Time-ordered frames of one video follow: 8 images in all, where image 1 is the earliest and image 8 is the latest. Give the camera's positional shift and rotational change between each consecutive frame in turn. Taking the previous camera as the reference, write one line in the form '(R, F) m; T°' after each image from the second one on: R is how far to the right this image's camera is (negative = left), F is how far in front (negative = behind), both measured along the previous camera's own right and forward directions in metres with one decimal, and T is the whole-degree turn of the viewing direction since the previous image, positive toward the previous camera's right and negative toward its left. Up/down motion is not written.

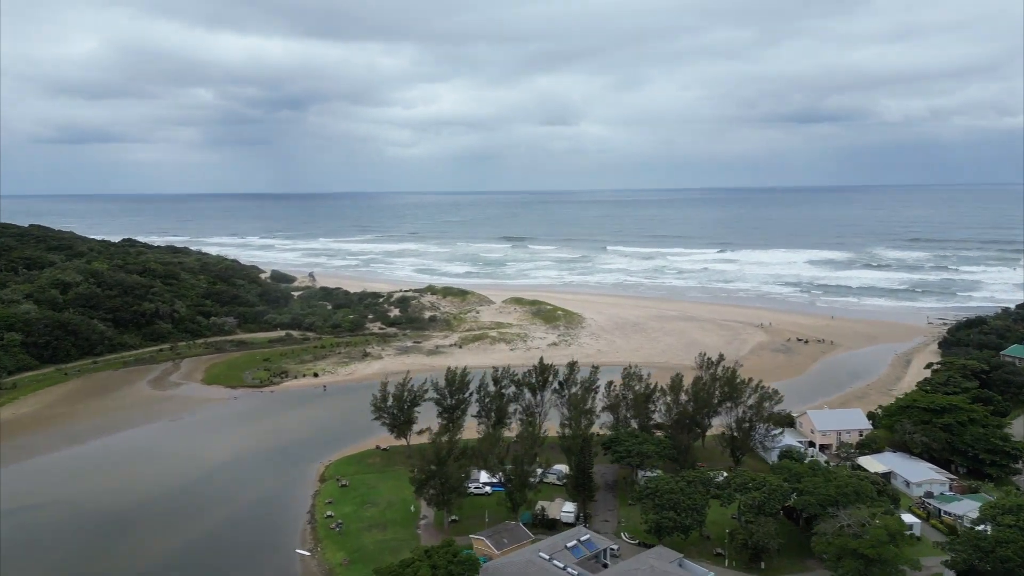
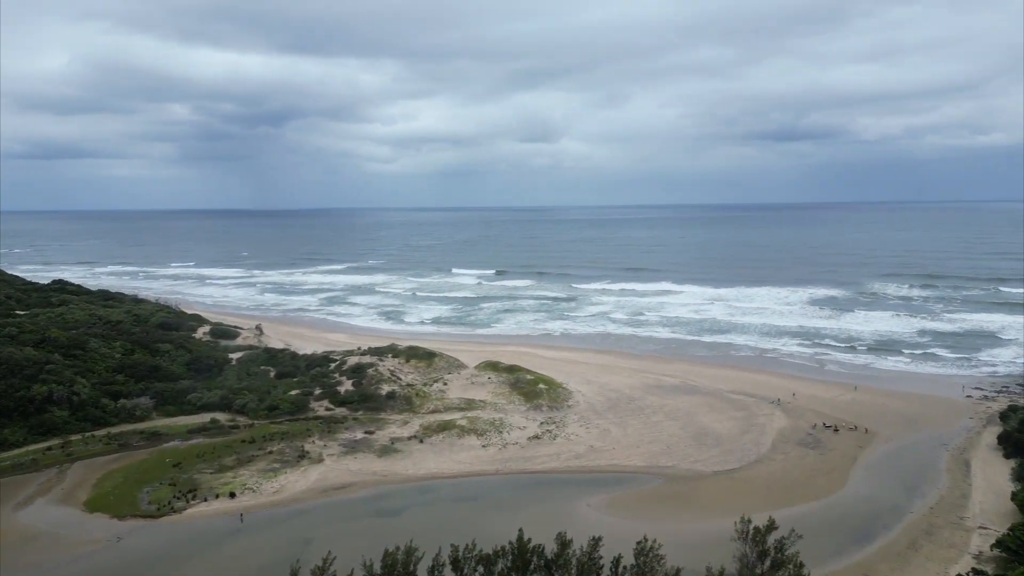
(+0.2, +4.4) m; +2°
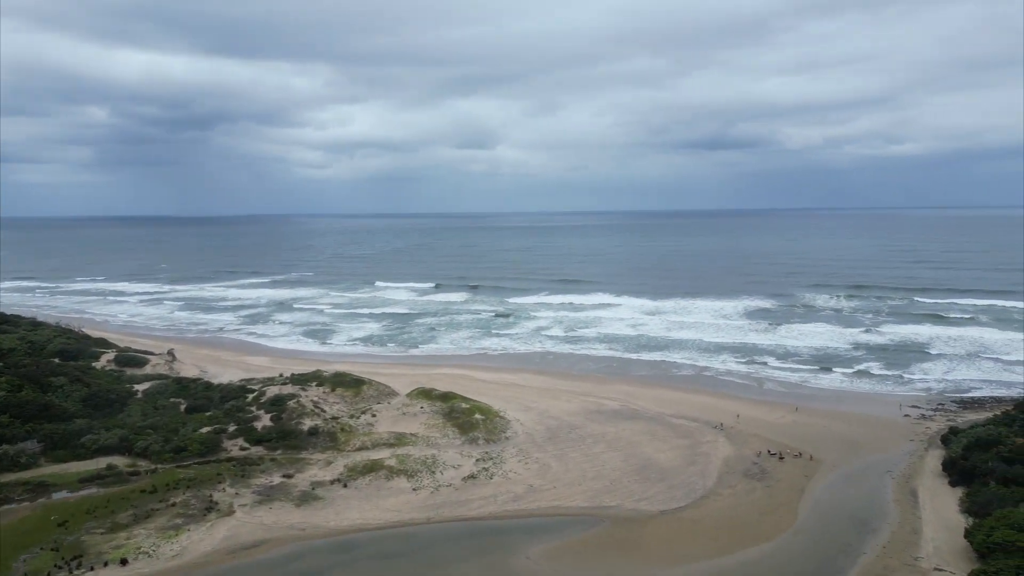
(+0.2, +1.4) m; +5°
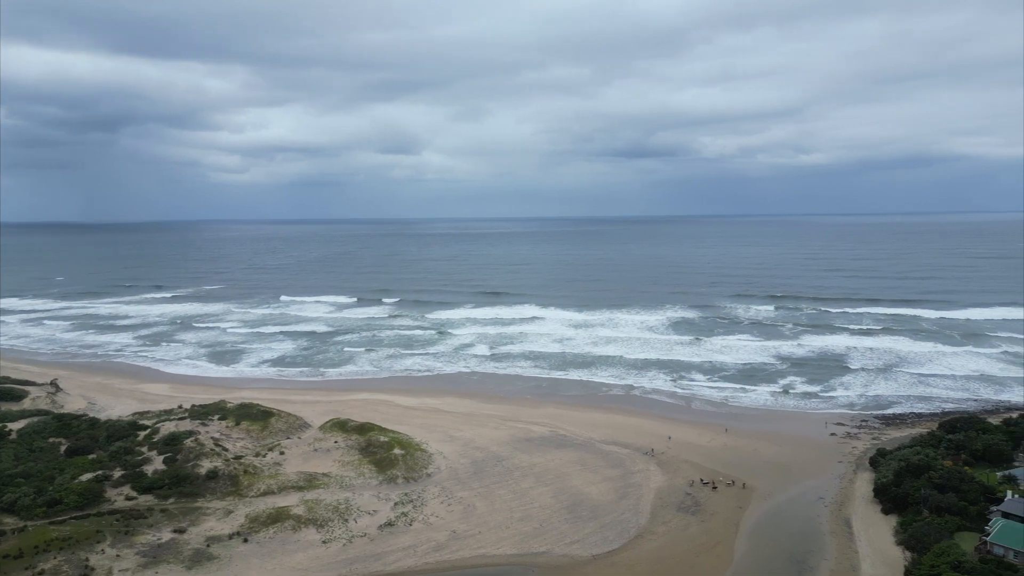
(+0.2, +1.4) m; +6°
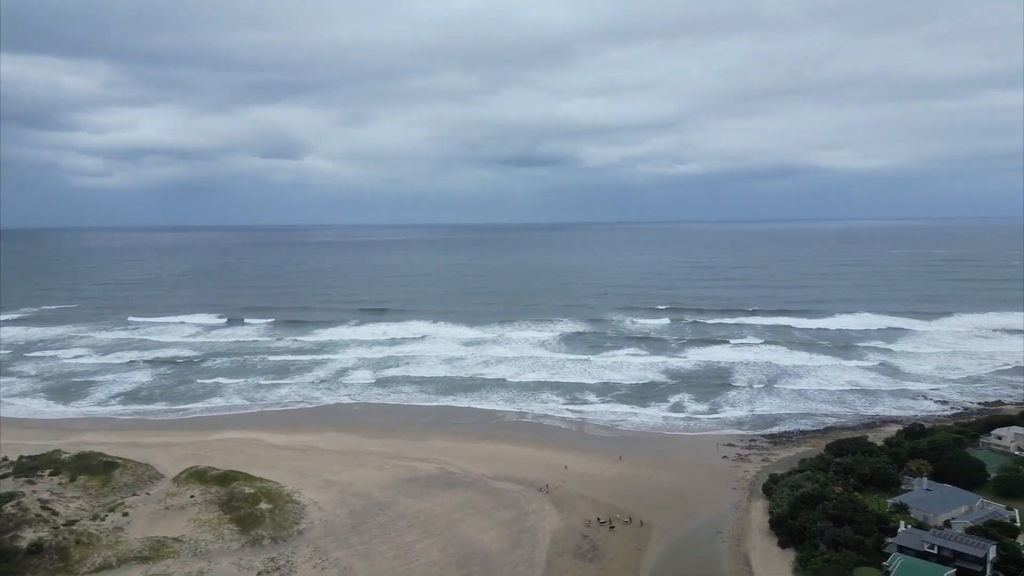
(+0.2, +1.6) m; +9°
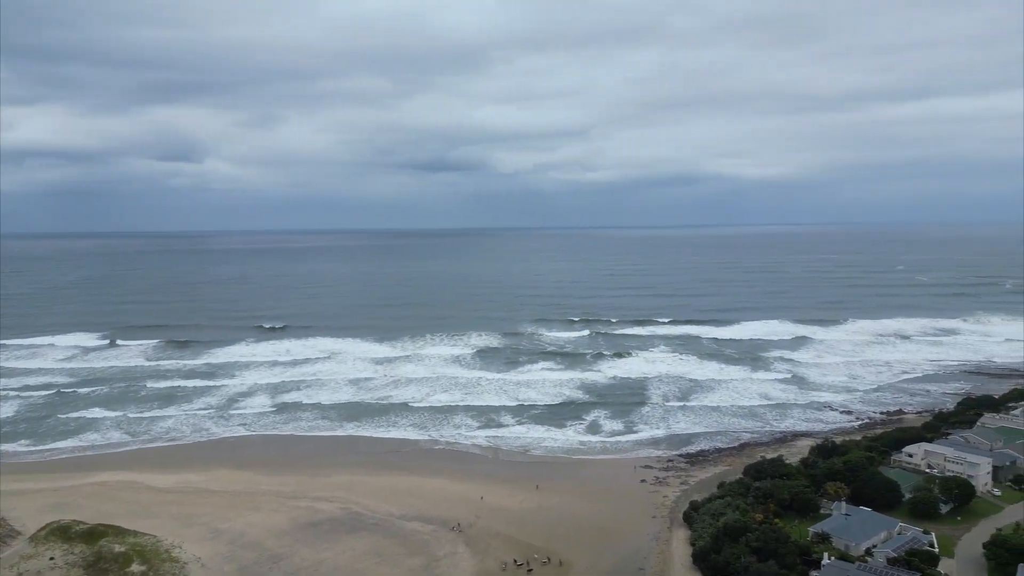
(+0.2, +1.4) m; +7°
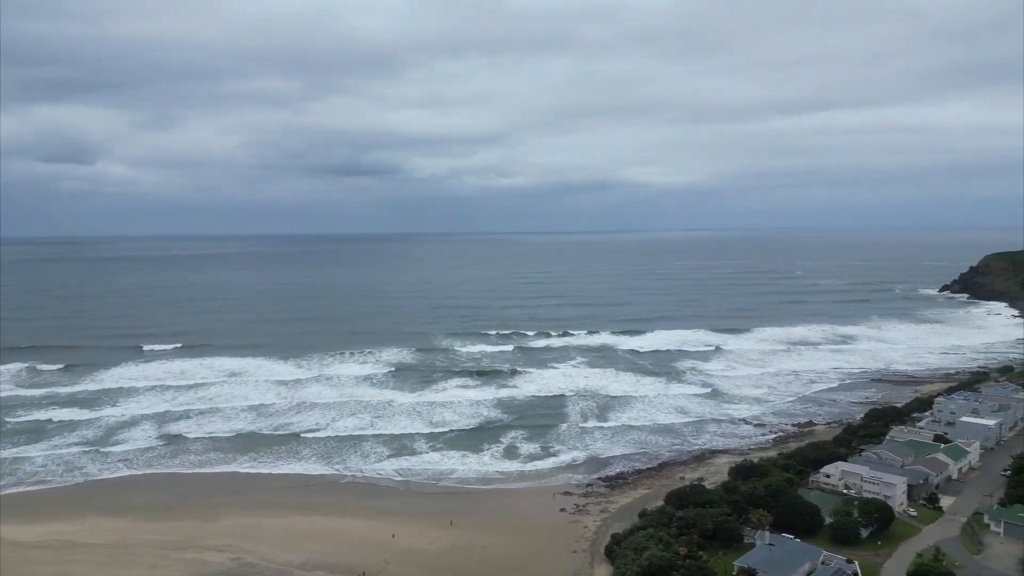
(+0.2, +1.3) m; +7°
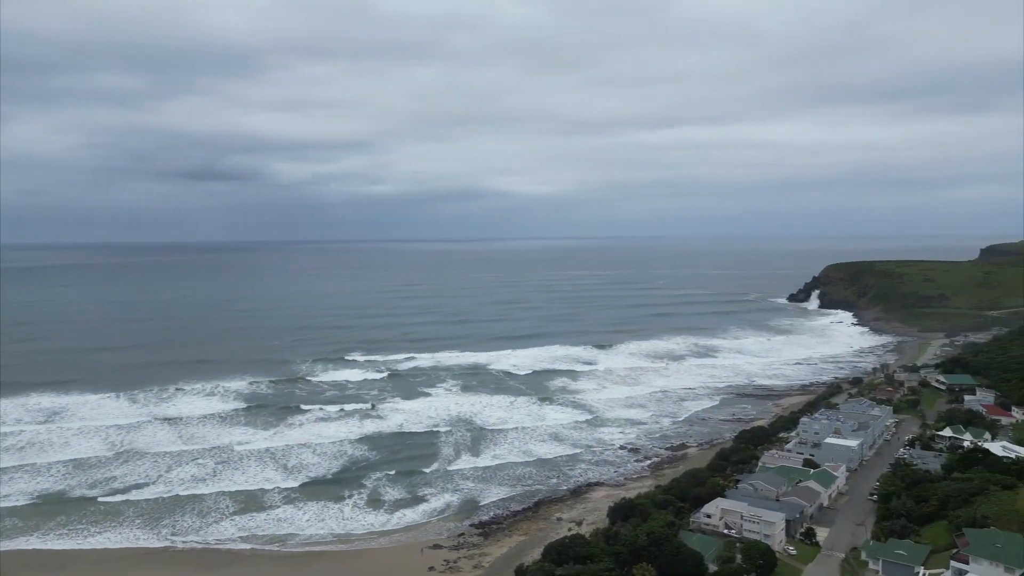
(+0.3, +2.0) m; +10°
